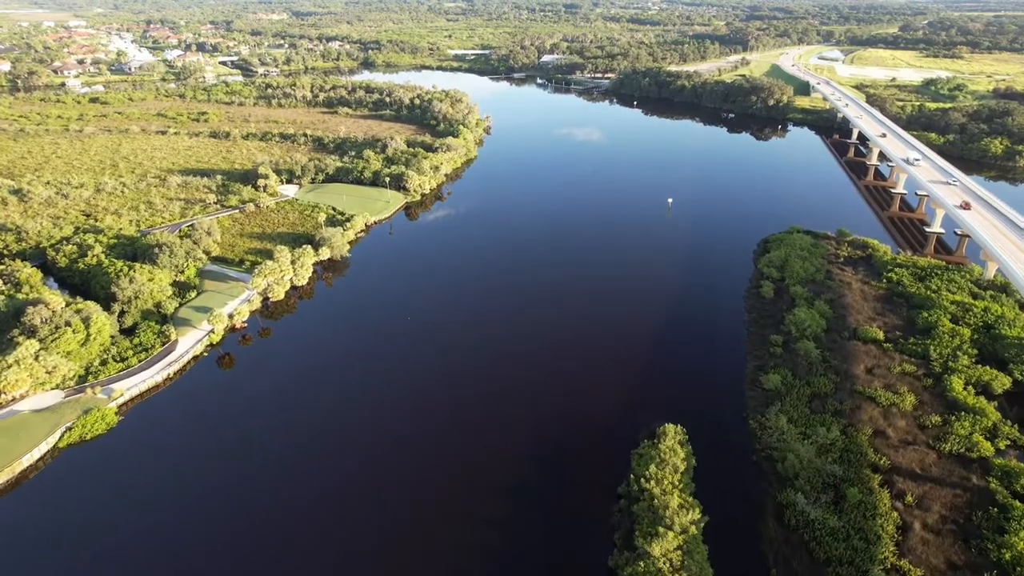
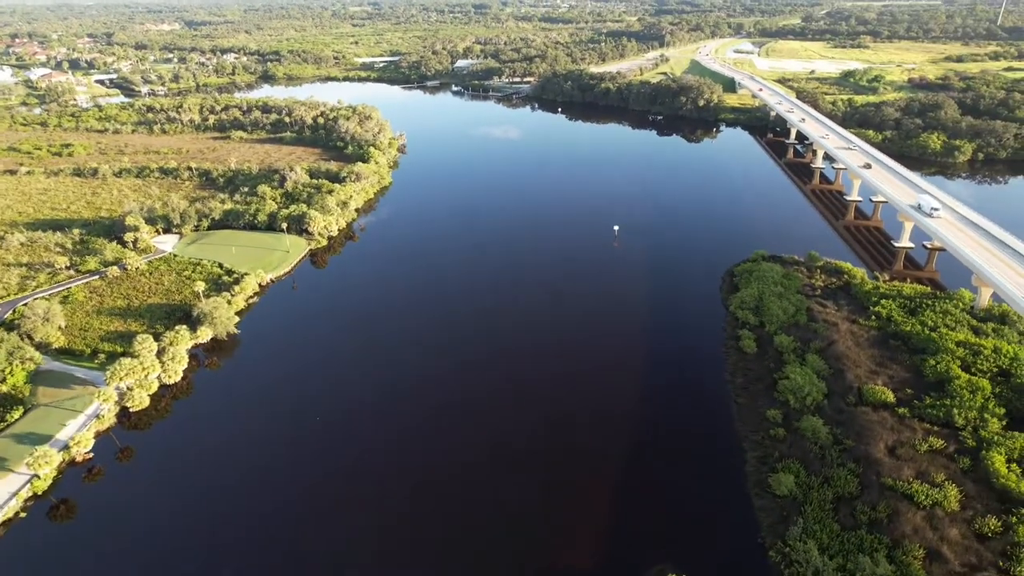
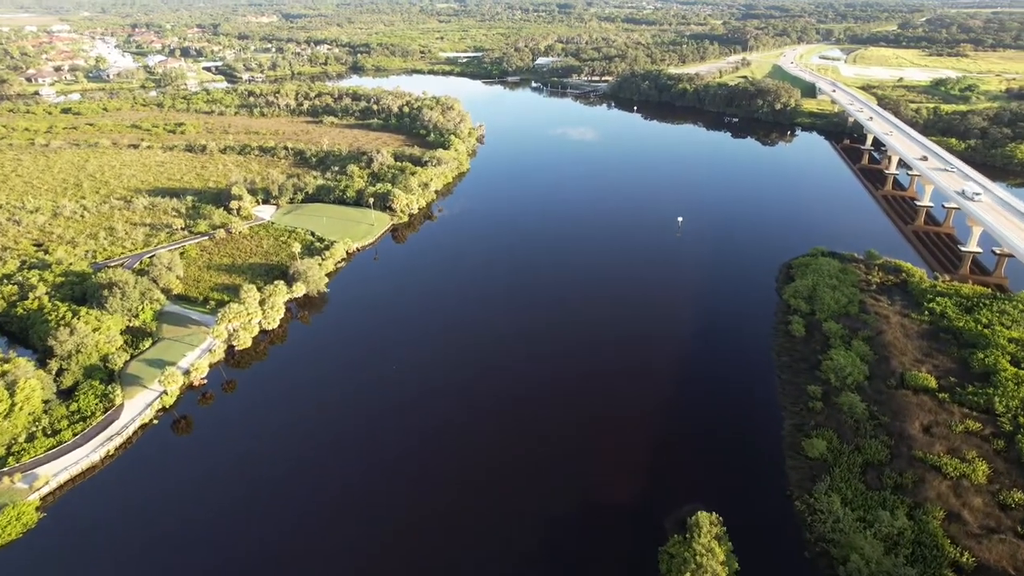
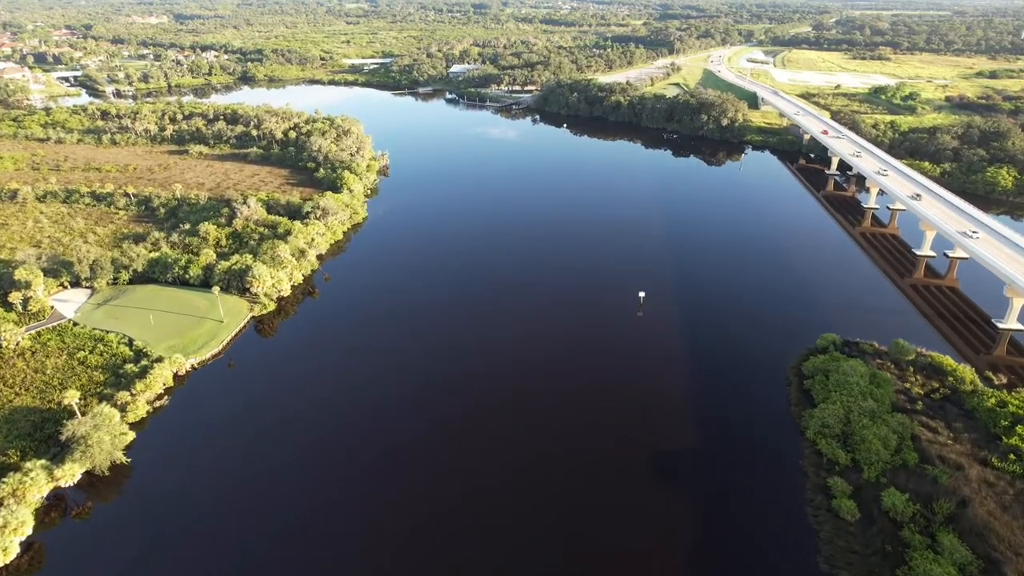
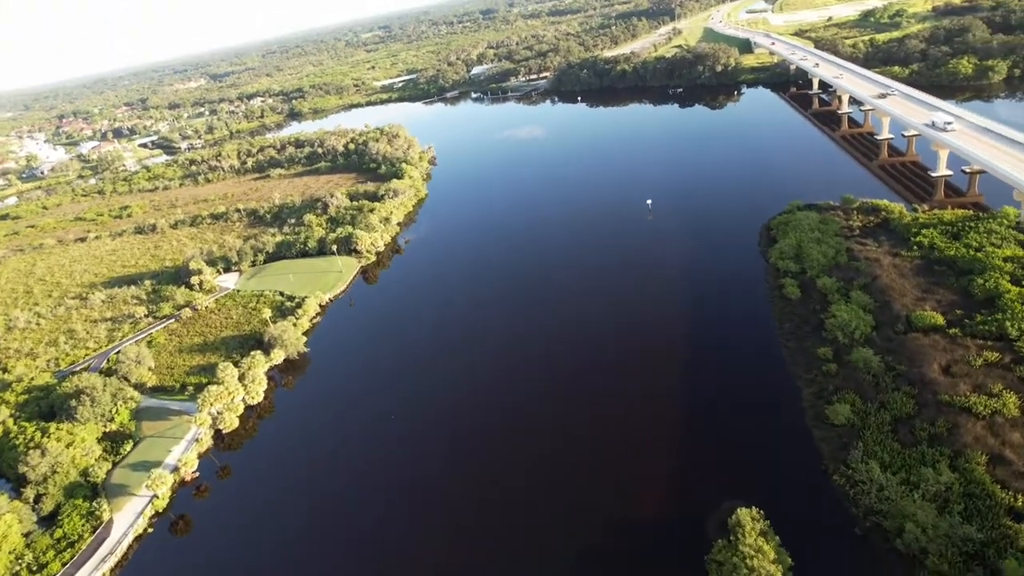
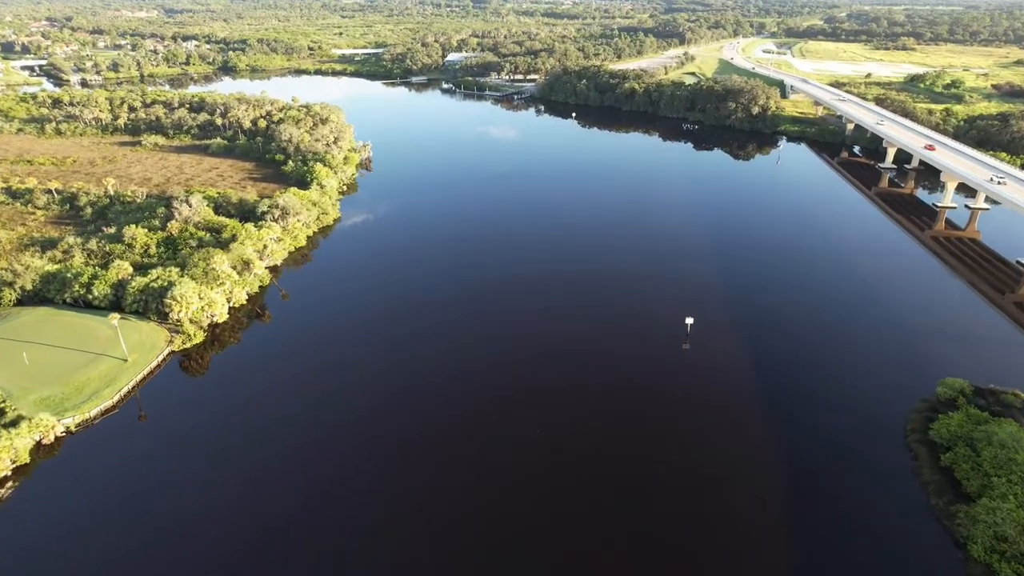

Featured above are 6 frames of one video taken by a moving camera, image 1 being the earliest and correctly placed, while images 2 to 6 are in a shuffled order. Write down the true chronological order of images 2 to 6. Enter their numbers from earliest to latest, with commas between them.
3, 5, 2, 4, 6
